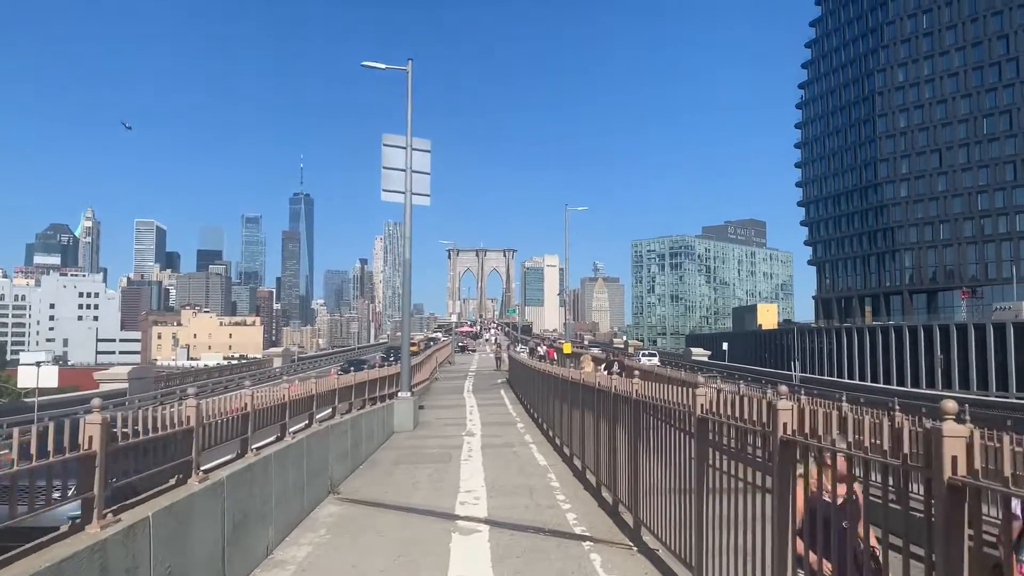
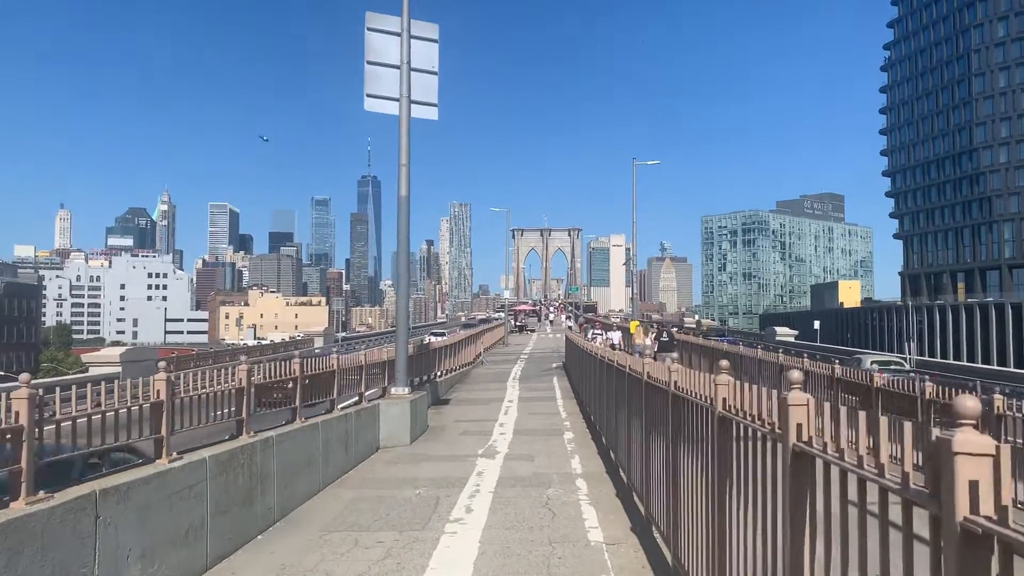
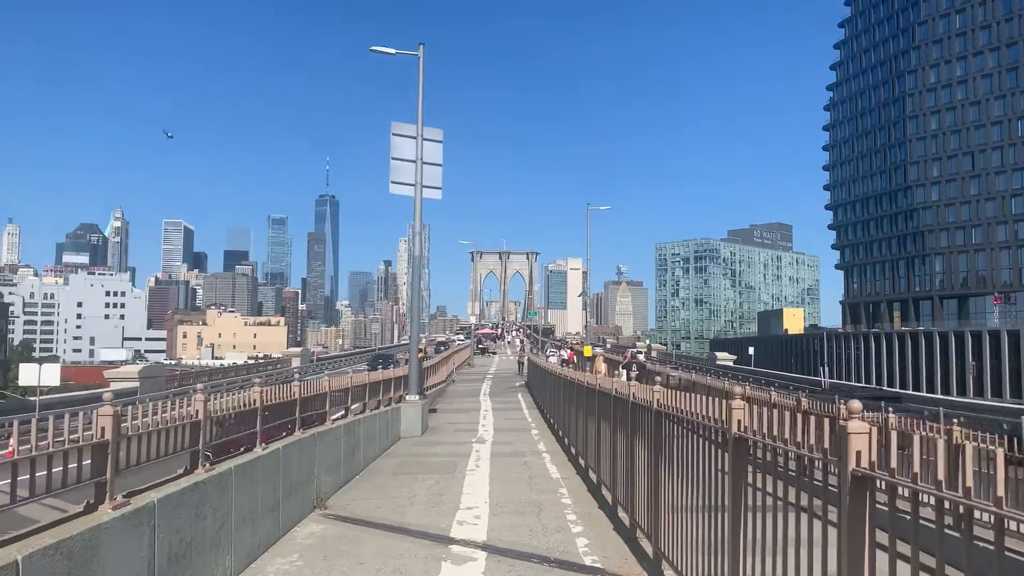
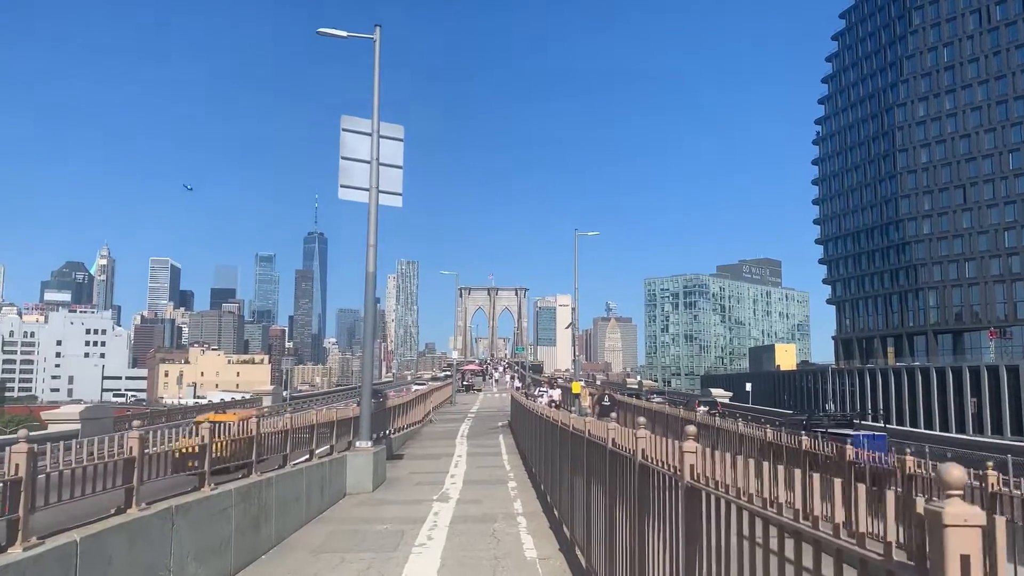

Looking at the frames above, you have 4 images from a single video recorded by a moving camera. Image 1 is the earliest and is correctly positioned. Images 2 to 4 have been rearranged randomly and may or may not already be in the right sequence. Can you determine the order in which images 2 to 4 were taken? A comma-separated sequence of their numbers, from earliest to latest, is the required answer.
3, 4, 2
